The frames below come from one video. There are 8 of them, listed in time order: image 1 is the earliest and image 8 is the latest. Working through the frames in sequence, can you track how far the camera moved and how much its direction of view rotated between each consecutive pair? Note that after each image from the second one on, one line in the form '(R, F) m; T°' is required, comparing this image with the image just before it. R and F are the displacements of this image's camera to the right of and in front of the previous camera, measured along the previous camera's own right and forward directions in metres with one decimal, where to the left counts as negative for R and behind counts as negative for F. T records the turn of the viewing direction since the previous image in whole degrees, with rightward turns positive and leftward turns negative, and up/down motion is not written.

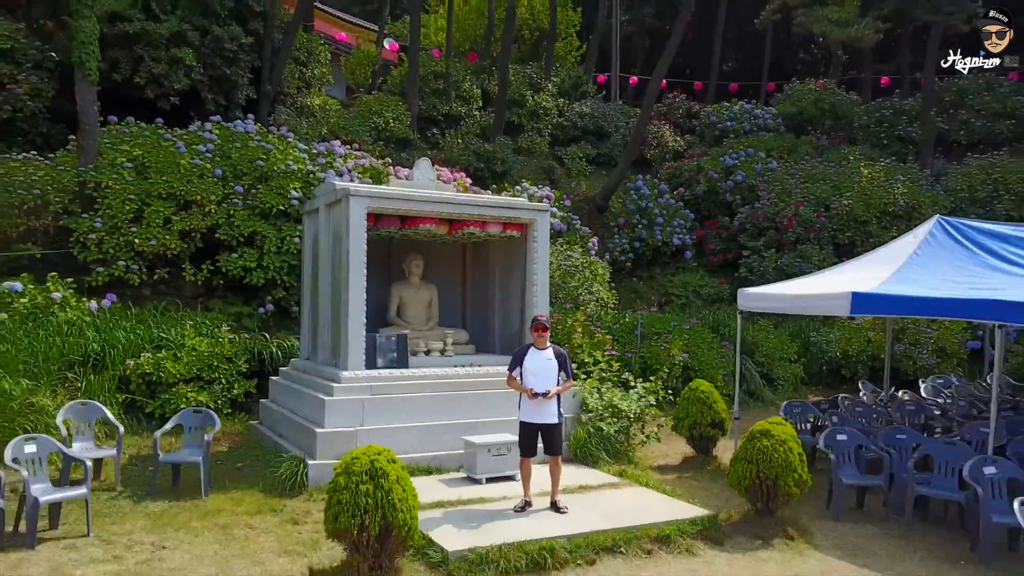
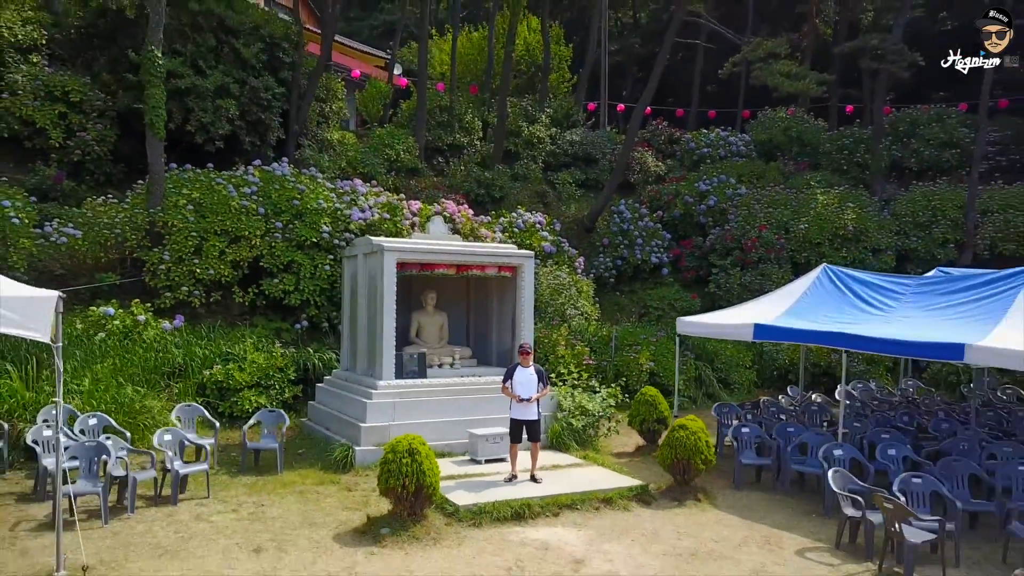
(+0.1, -1.6) m; 0°
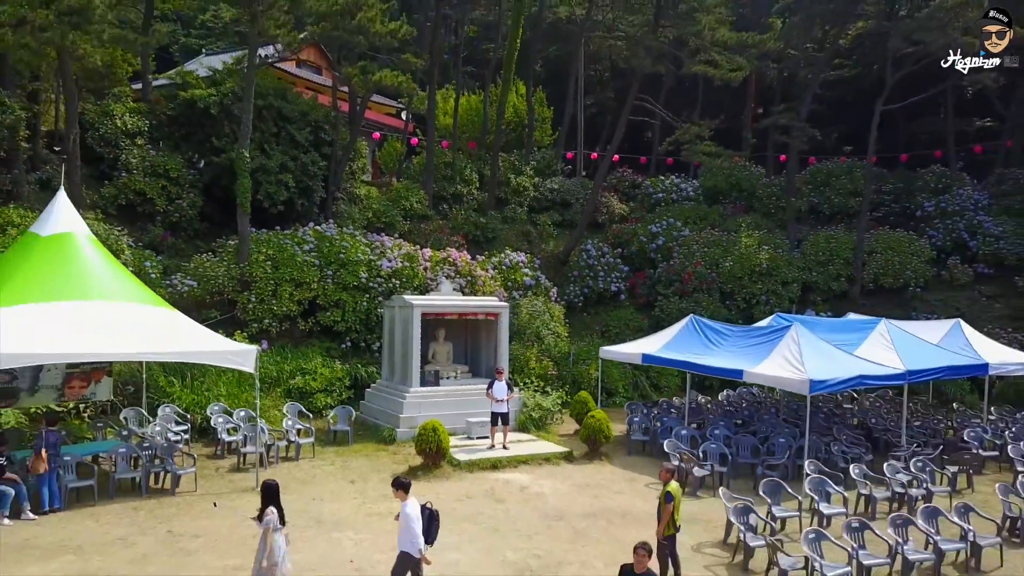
(+0.3, -3.7) m; 0°
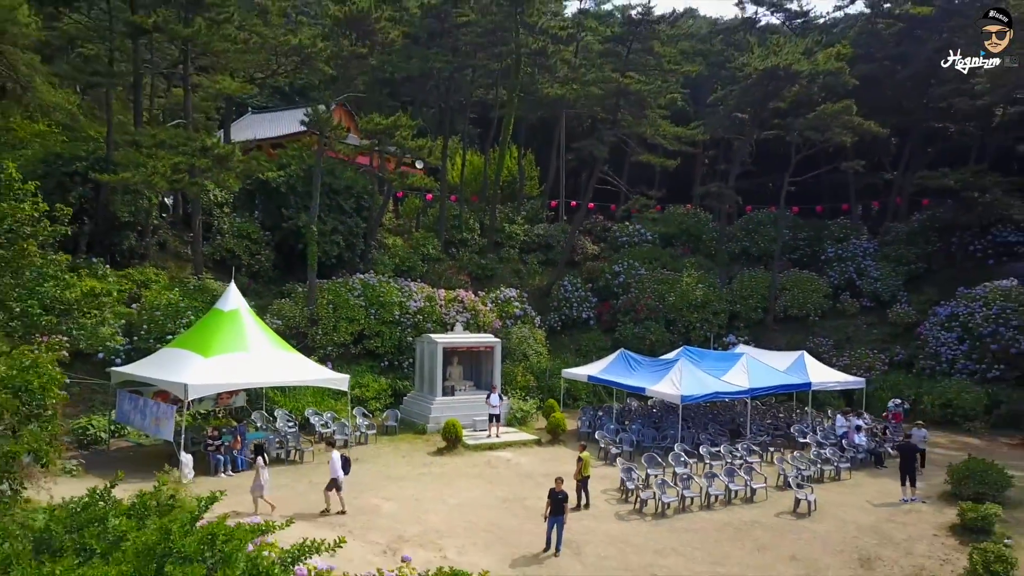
(+0.2, -5.1) m; 0°
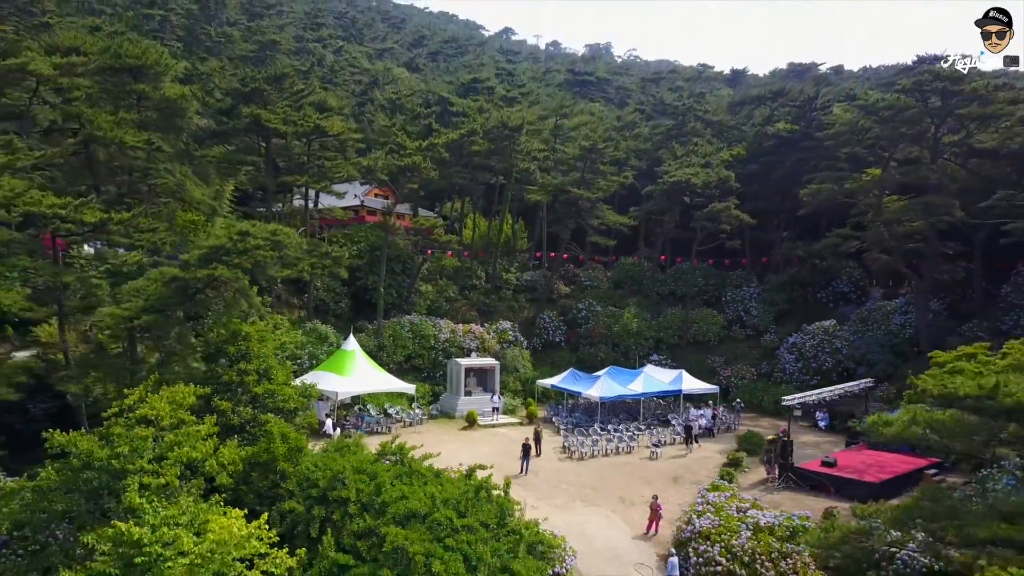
(+0.2, -10.2) m; 0°
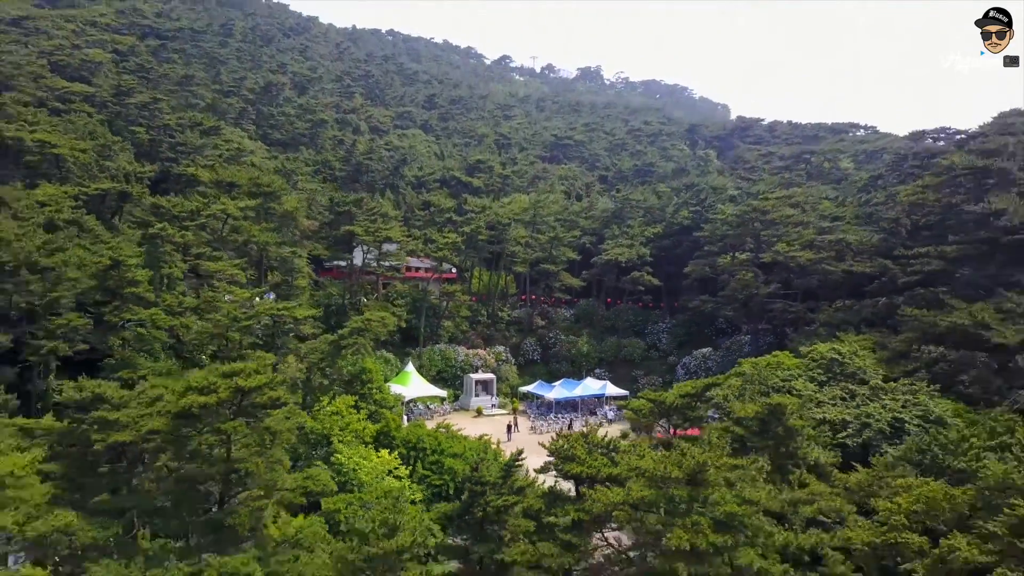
(+0.5, -16.4) m; 0°
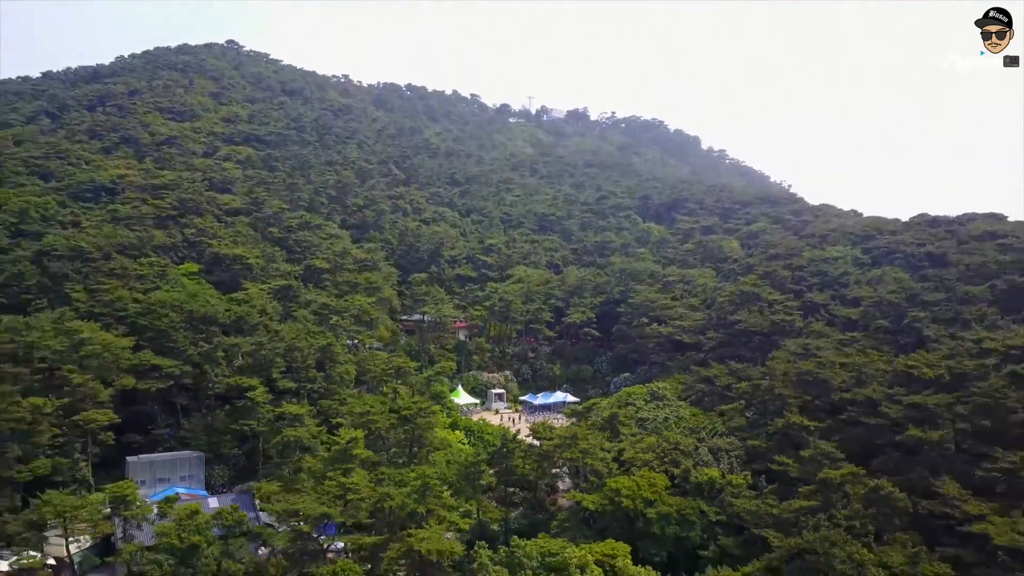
(-0.3, -32.9) m; 0°
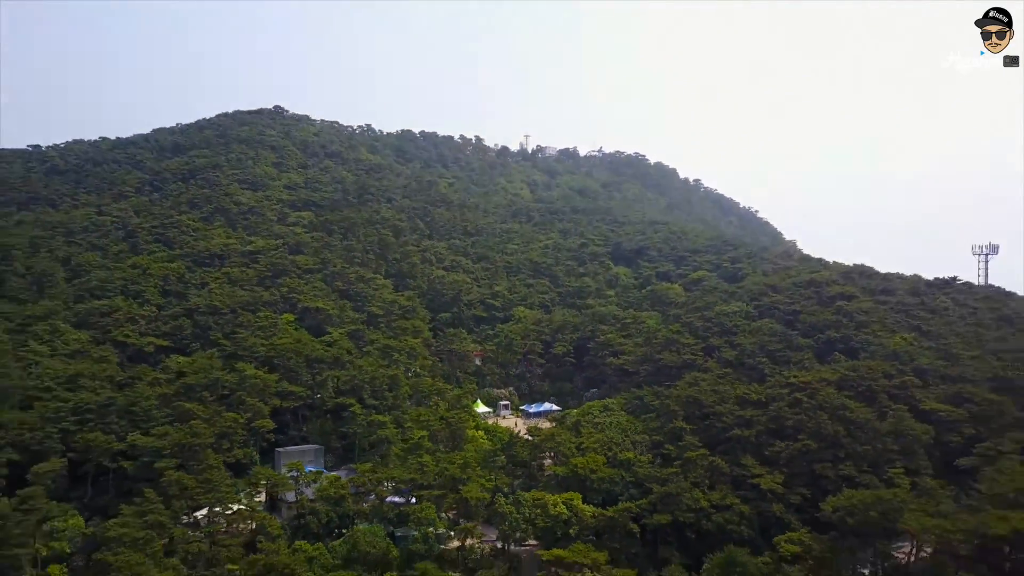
(-0.6, -32.8) m; 0°
